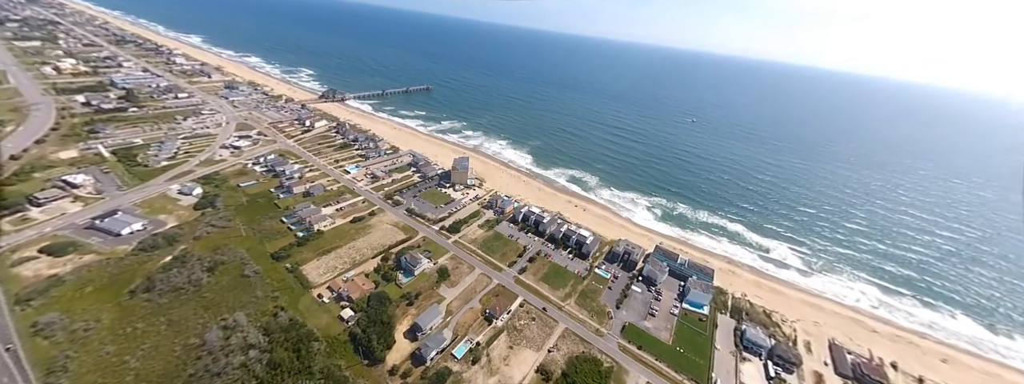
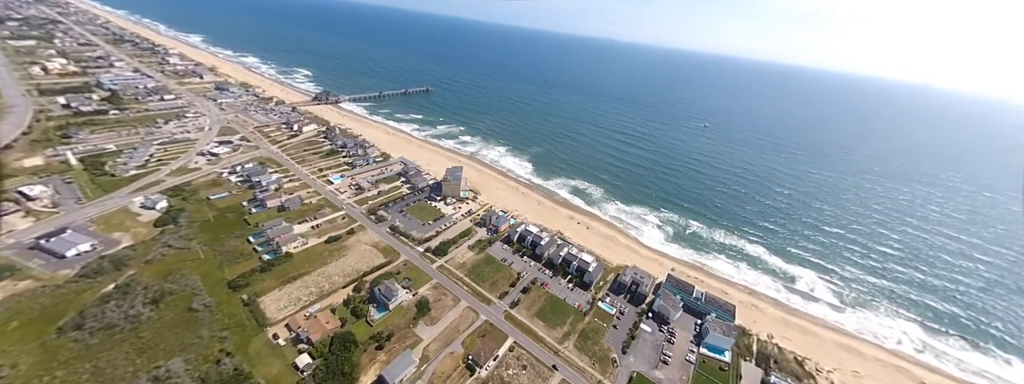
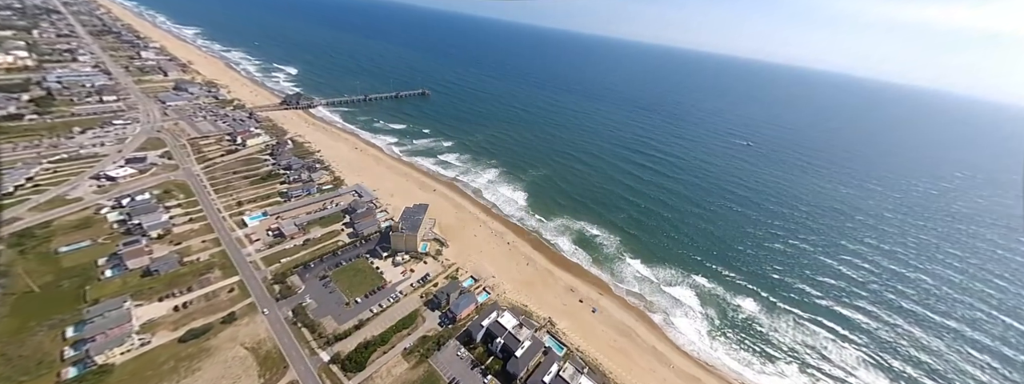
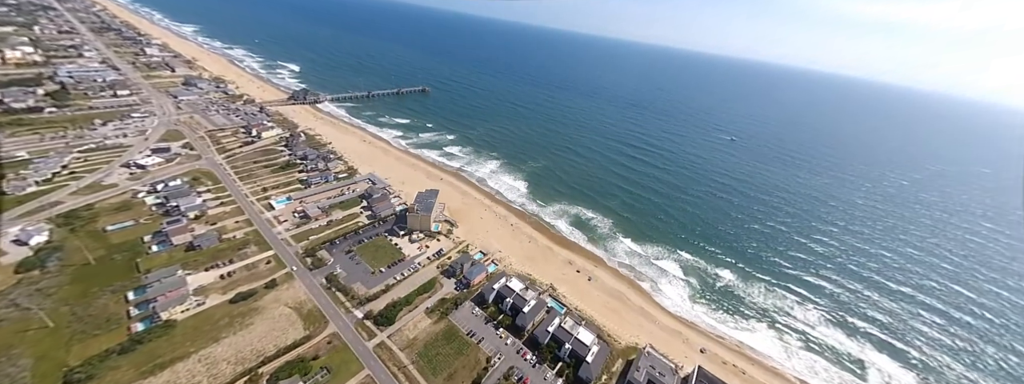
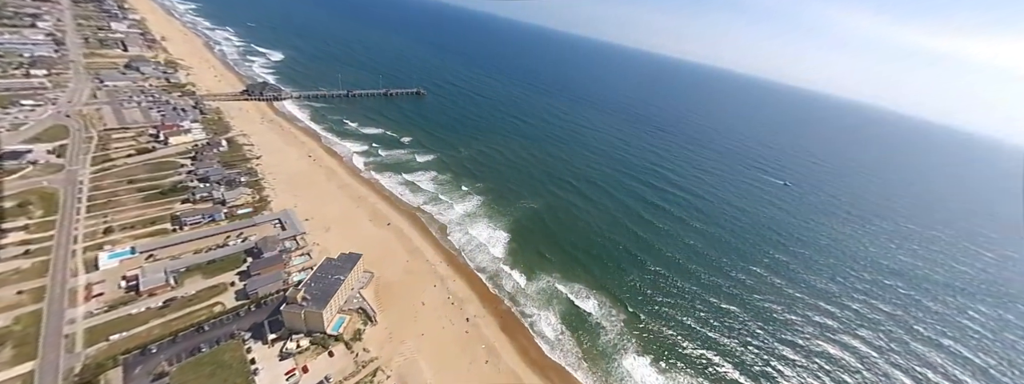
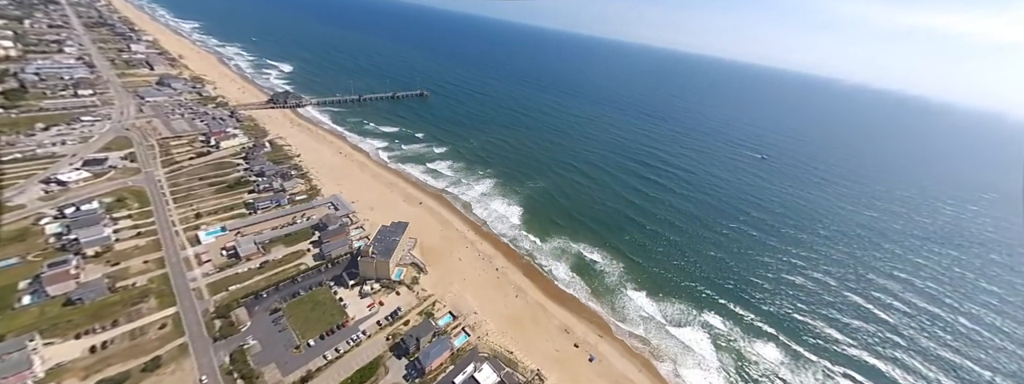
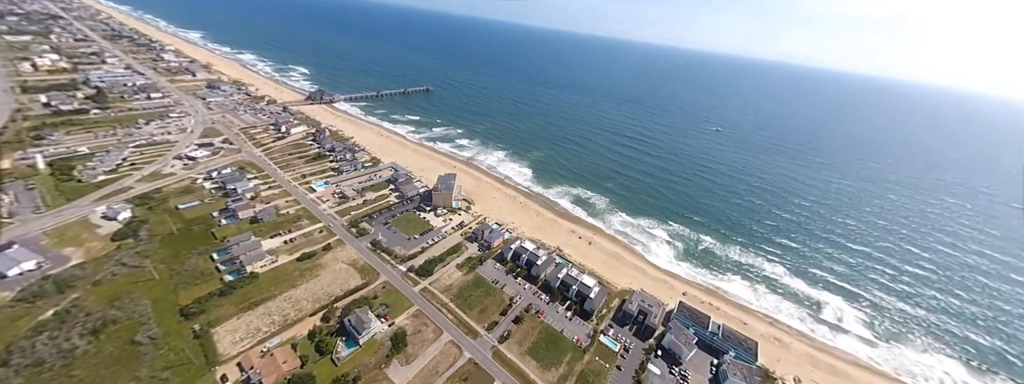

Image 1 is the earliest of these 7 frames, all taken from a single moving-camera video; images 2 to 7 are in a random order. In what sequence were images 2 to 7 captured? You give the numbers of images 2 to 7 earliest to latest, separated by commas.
2, 7, 4, 3, 6, 5
